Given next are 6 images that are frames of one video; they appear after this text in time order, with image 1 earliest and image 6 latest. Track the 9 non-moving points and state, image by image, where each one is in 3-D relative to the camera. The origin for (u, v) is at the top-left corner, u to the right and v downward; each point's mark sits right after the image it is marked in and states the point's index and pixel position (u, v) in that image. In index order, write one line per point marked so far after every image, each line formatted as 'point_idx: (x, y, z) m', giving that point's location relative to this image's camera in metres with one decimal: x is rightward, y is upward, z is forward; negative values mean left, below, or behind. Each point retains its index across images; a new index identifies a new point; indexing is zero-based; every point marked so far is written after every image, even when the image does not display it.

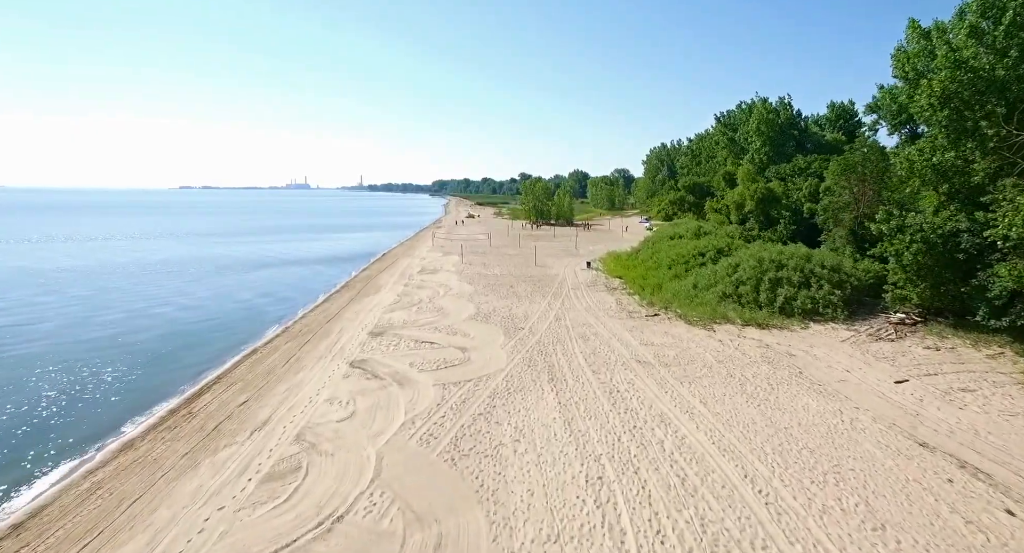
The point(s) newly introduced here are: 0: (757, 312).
0: (+10.5, -1.5, +19.7) m
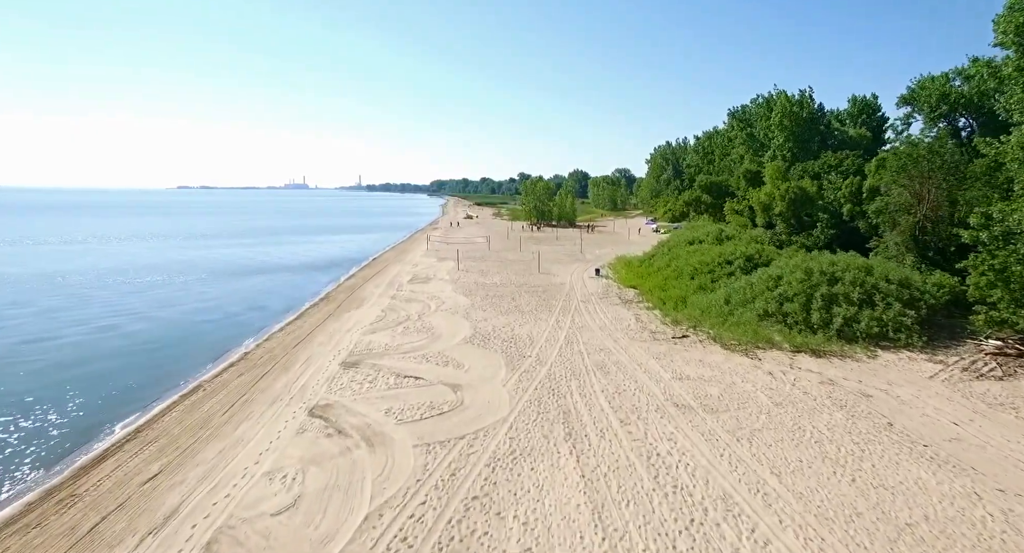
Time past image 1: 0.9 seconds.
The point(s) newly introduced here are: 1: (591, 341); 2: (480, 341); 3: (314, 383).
0: (+10.6, -2.1, +16.4) m
1: (+3.1, -2.6, +18.3) m
2: (-1.2, -2.6, +17.9) m
3: (-6.0, -3.2, +13.9) m
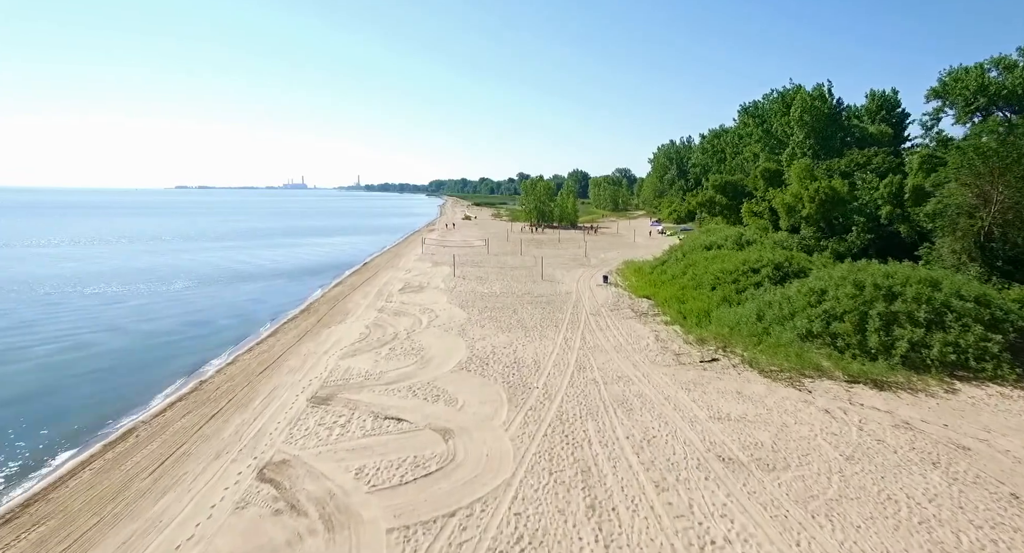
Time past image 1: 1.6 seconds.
0: (+10.7, -2.6, +13.8) m
1: (+3.2, -3.1, +15.7) m
2: (-1.1, -3.0, +15.3) m
3: (-5.9, -3.7, +11.3) m
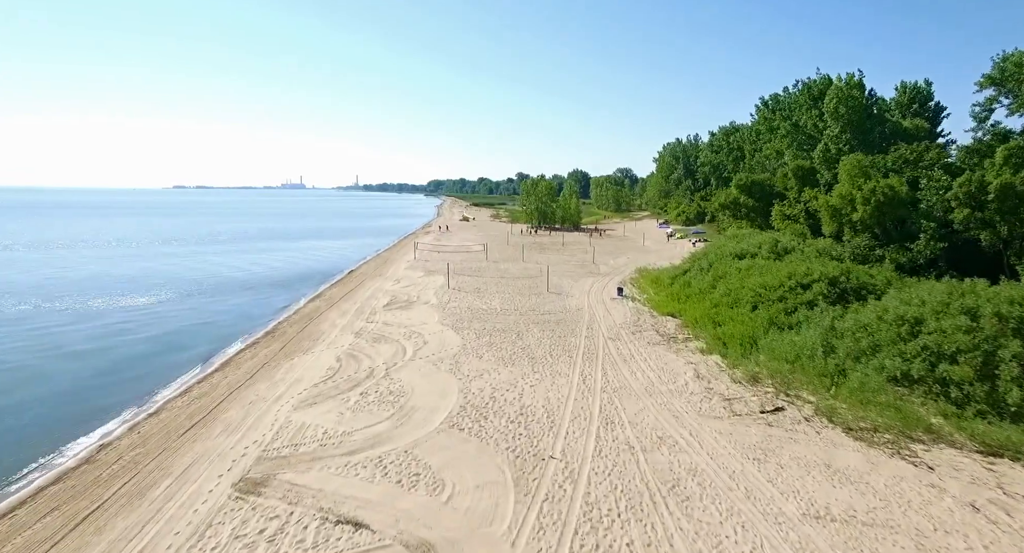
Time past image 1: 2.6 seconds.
0: (+10.8, -3.3, +10.1) m
1: (+3.4, -3.8, +12.1) m
2: (-1.0, -3.7, +11.6) m
3: (-5.7, -4.4, +7.6) m
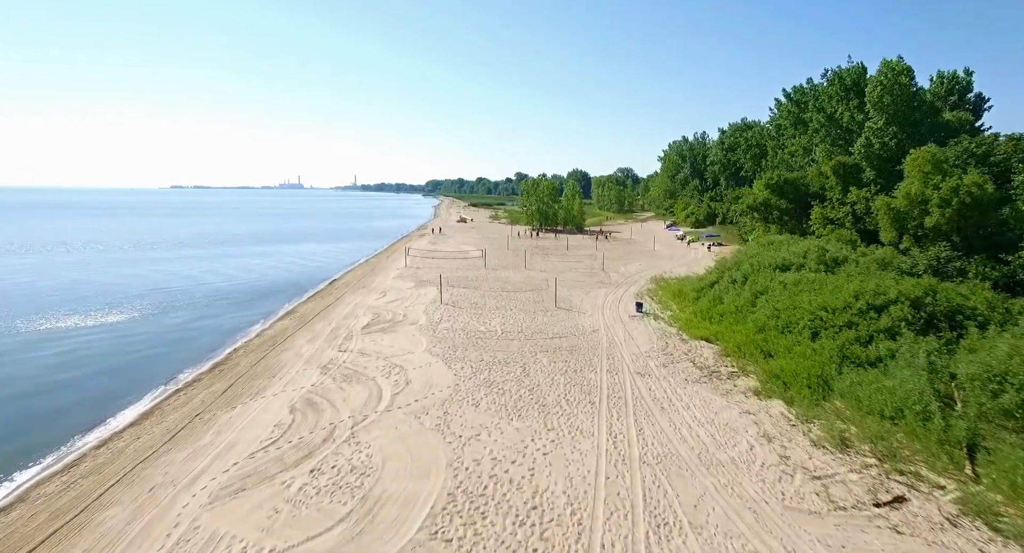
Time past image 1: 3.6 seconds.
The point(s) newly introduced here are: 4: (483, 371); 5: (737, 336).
0: (+11.0, -4.0, +6.5) m
1: (+3.5, -4.5, +8.4) m
2: (-0.8, -4.4, +7.9) m
3: (-5.5, -5.0, +3.9) m
4: (-1.0, -3.1, +15.4) m
5: (+8.7, -2.3, +17.9) m
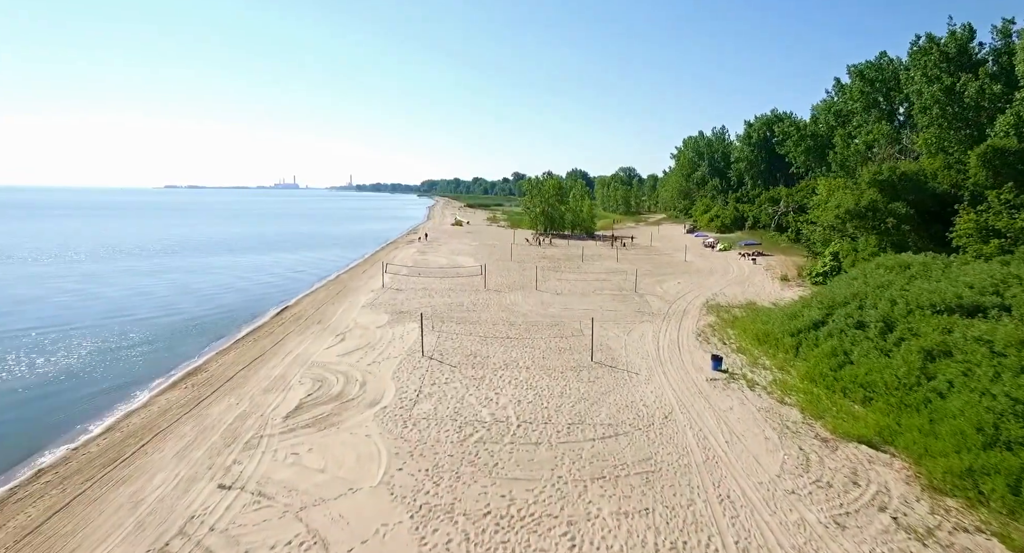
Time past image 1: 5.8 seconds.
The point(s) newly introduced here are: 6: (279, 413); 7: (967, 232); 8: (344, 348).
0: (+11.7, -5.4, -1.6) m
1: (+4.2, -5.9, +0.3) m
2: (-0.2, -5.8, -0.2) m
3: (-4.9, -6.4, -4.2) m
4: (-0.4, -4.5, +7.3) m
5: (+9.4, -3.7, +9.9) m
6: (-6.2, -3.5, +12.2) m
7: (+17.5, +1.7, +17.7) m
8: (-6.2, -2.6, +16.9) m
